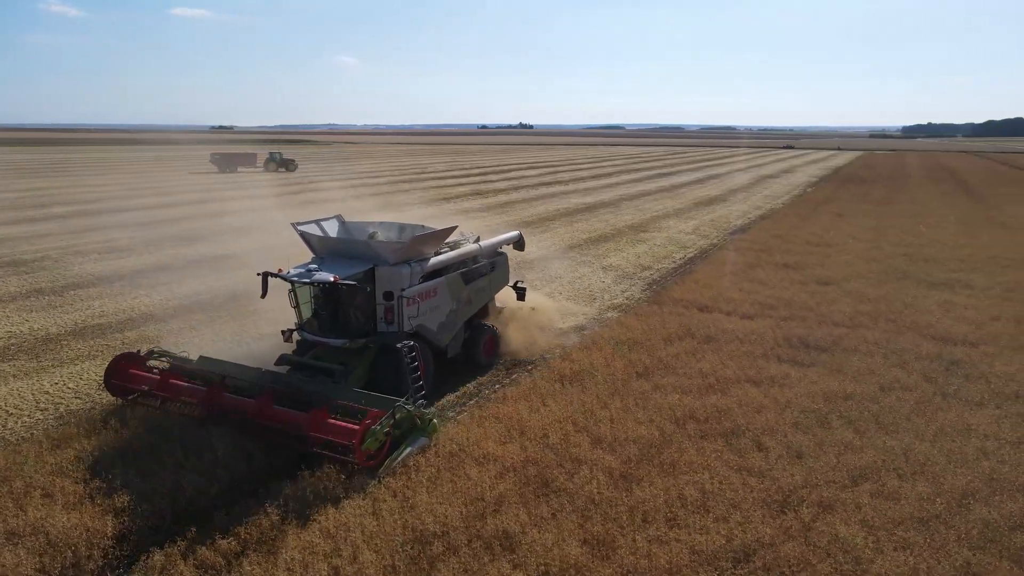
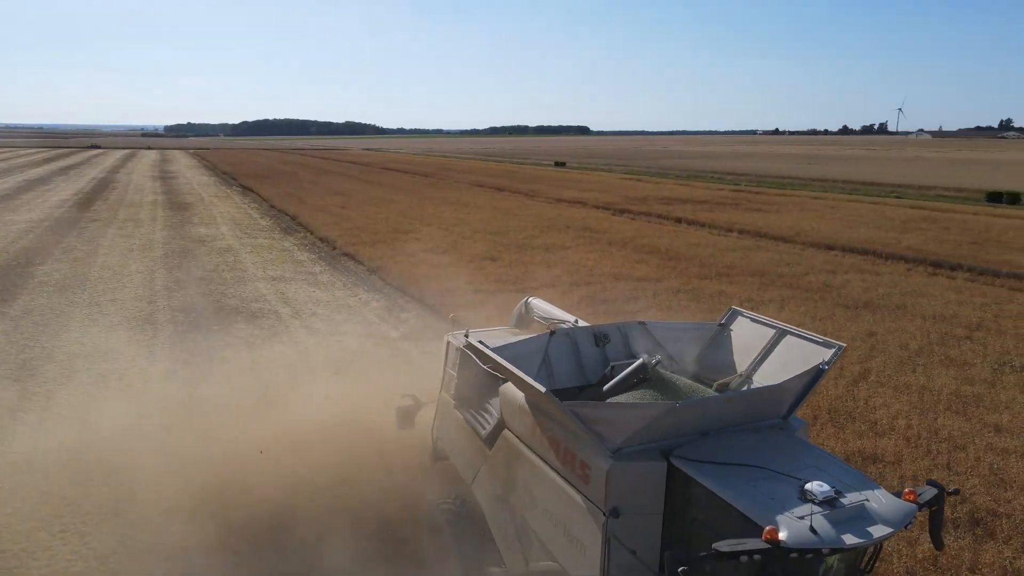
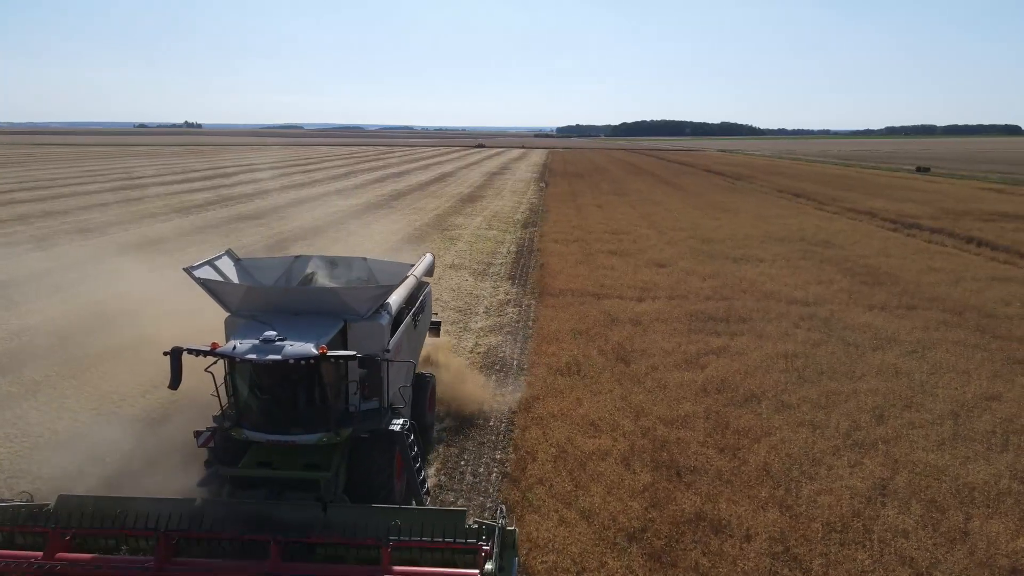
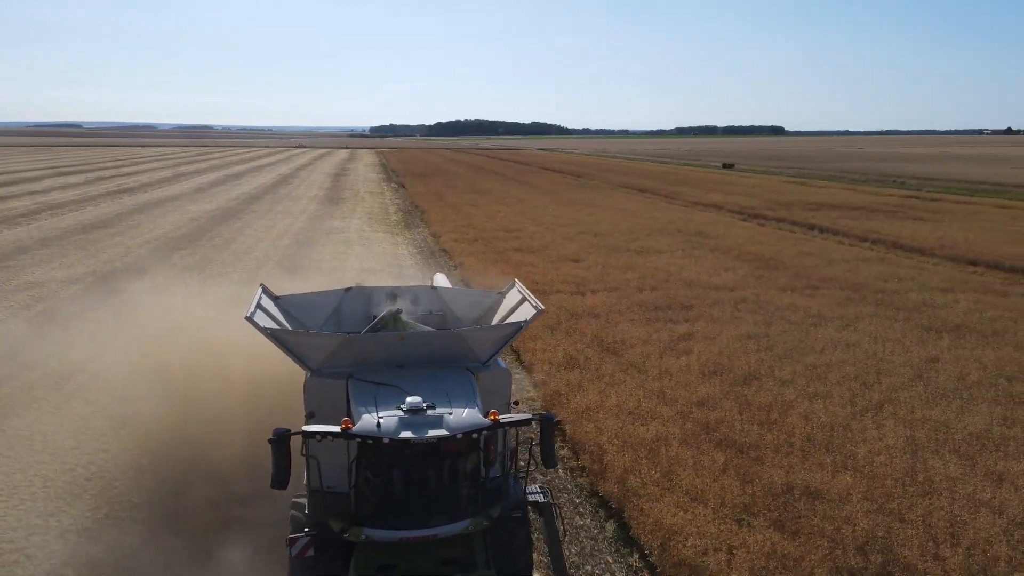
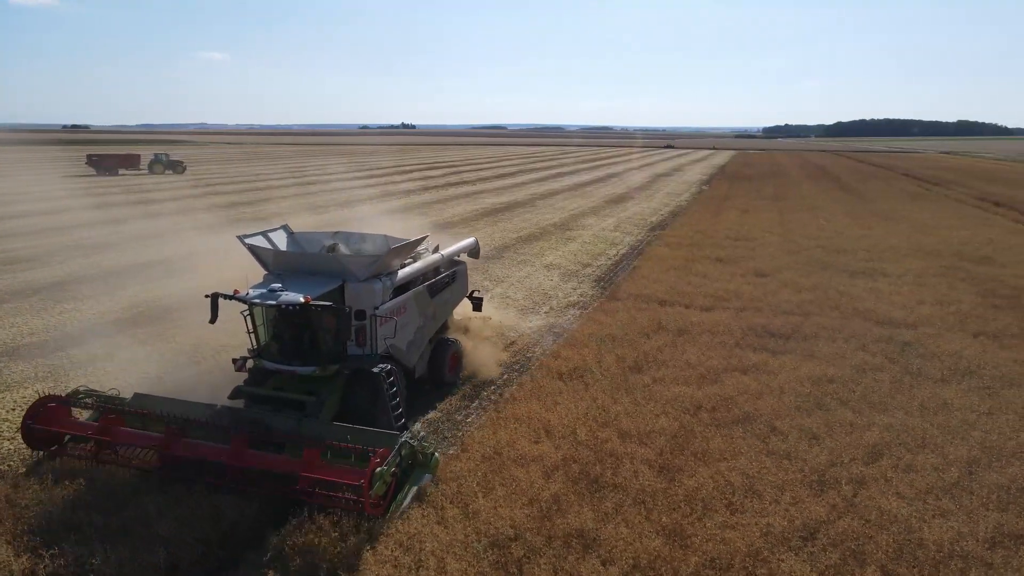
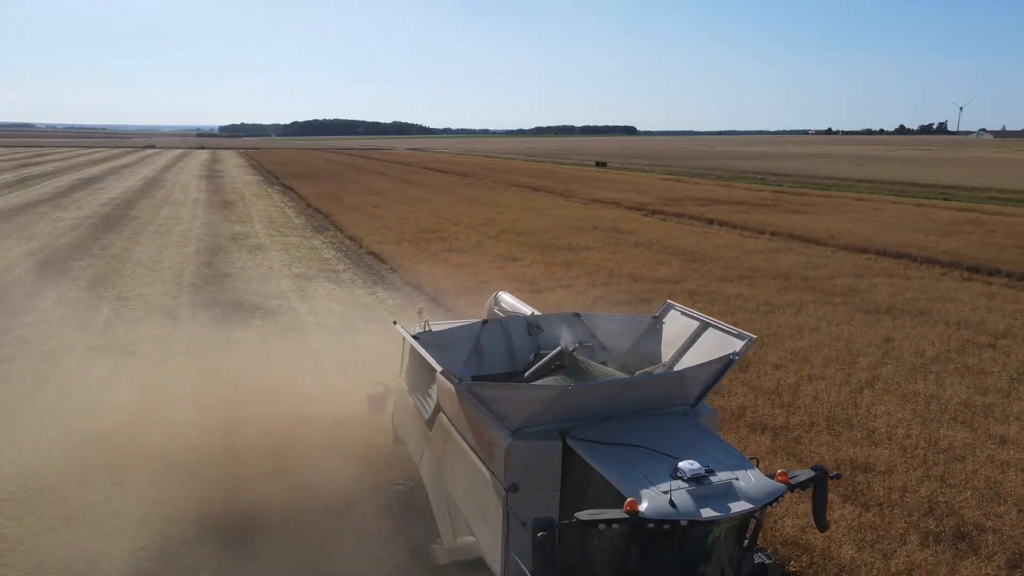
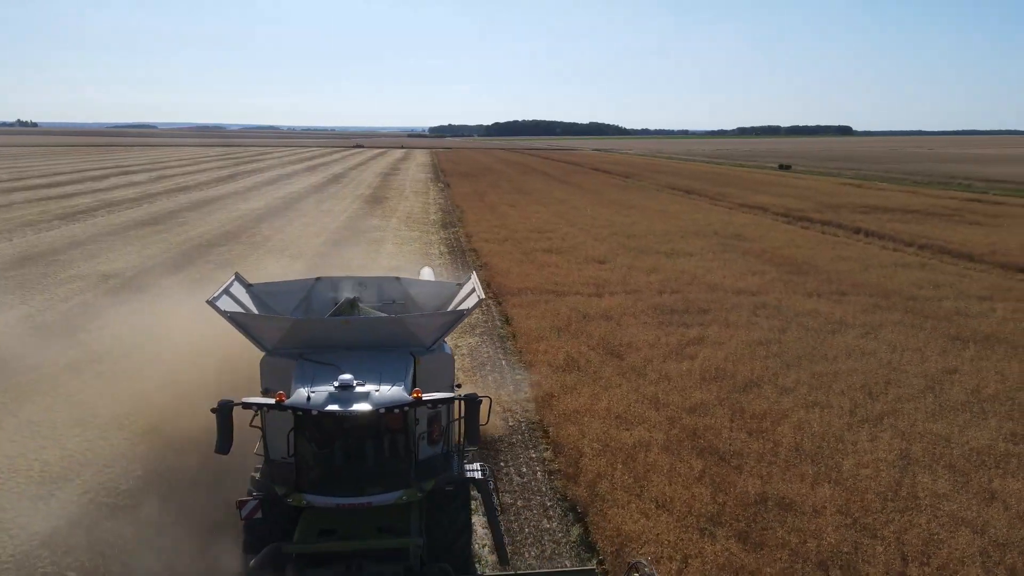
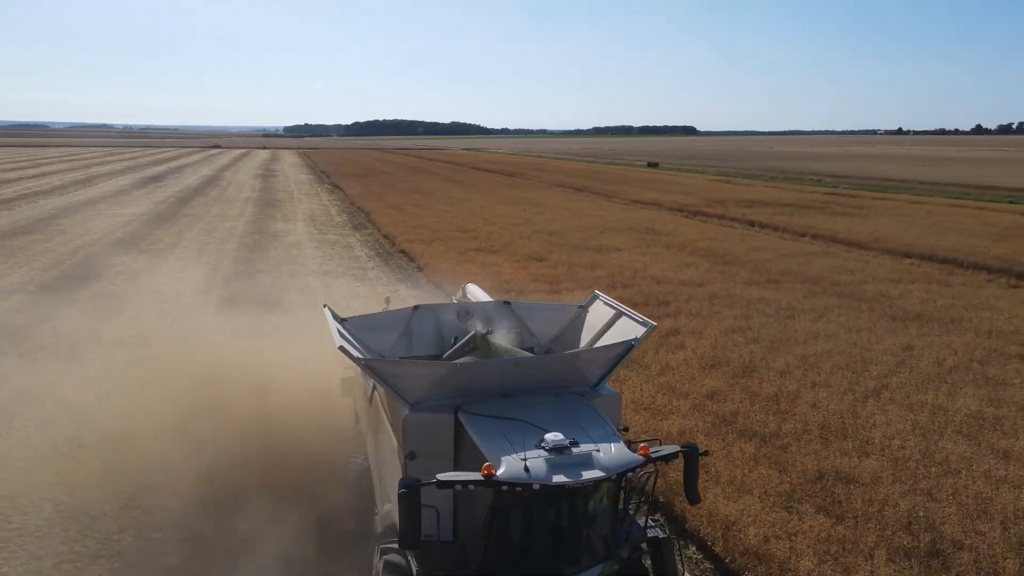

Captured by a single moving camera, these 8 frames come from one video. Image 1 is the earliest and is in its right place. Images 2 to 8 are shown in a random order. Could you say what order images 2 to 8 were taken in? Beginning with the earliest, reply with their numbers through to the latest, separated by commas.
5, 3, 7, 4, 8, 6, 2
